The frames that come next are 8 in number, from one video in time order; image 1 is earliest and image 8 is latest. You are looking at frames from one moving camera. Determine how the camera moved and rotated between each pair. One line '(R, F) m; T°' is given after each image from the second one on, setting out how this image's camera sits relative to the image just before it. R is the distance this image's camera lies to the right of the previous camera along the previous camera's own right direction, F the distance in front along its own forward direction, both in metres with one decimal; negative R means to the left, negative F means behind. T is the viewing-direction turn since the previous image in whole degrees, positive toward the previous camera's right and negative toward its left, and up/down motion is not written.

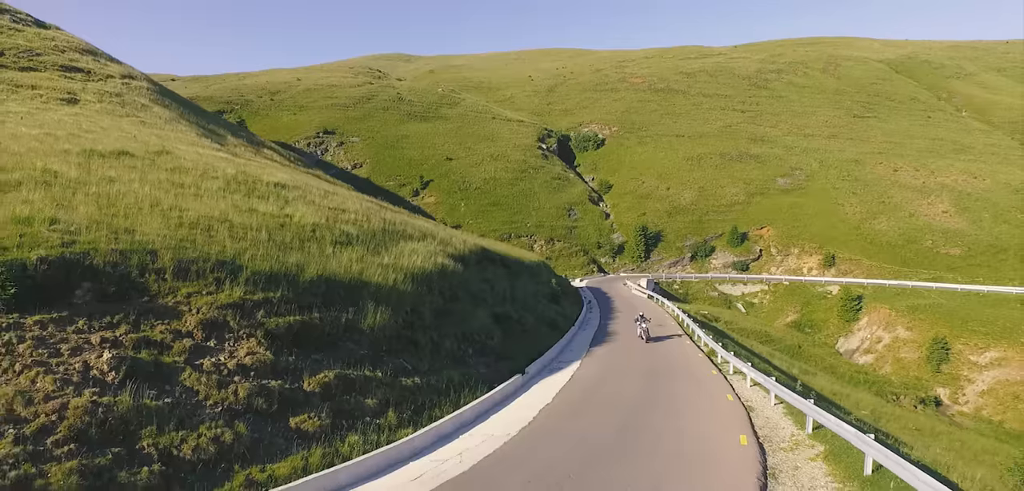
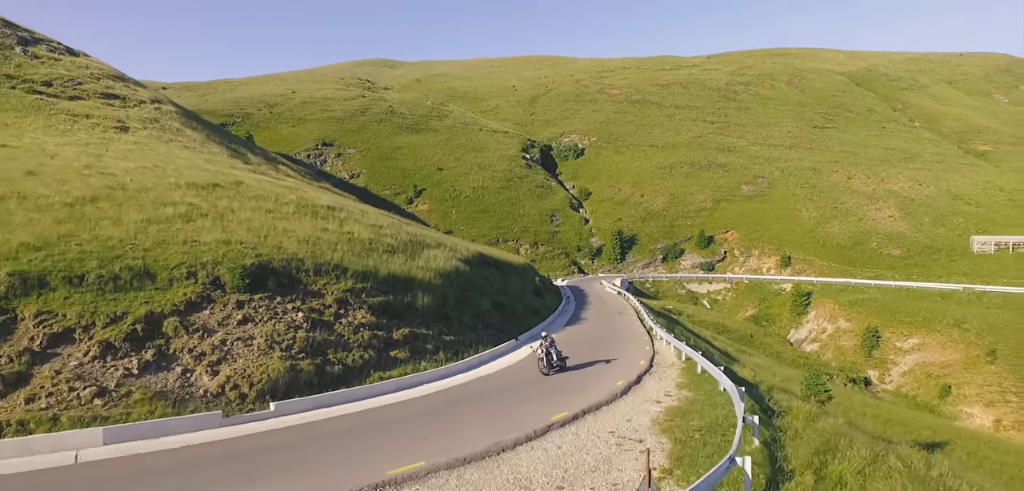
(-0.4, -6.6) m; +1°
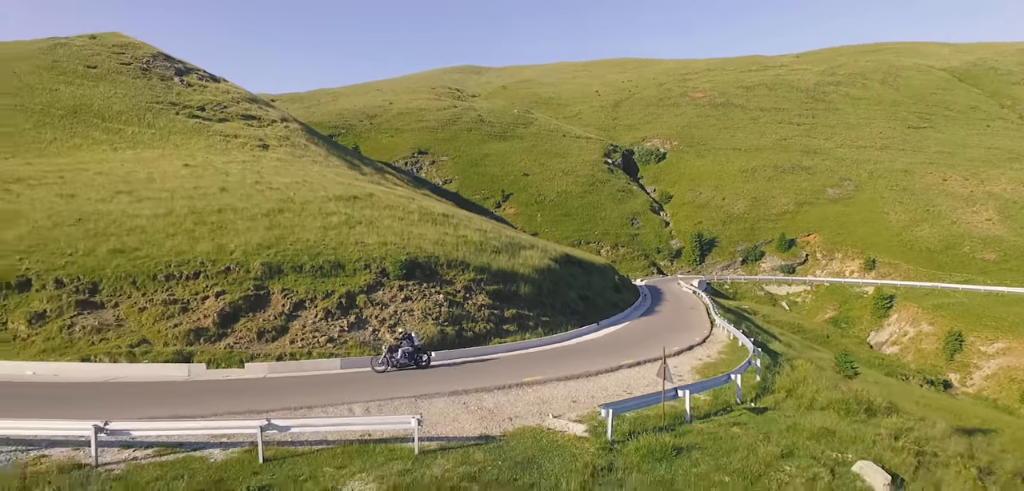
(-0.1, -4.9) m; -8°
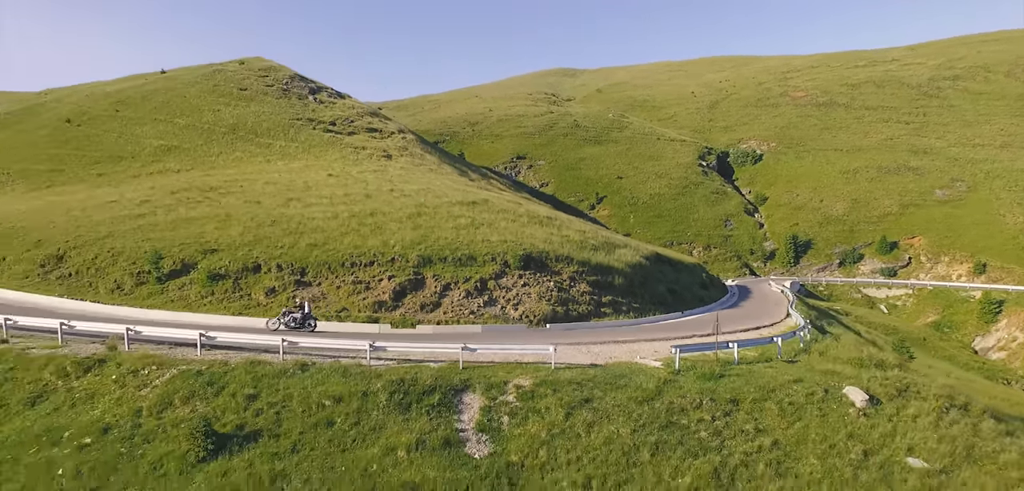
(-0.2, -4.8) m; -9°
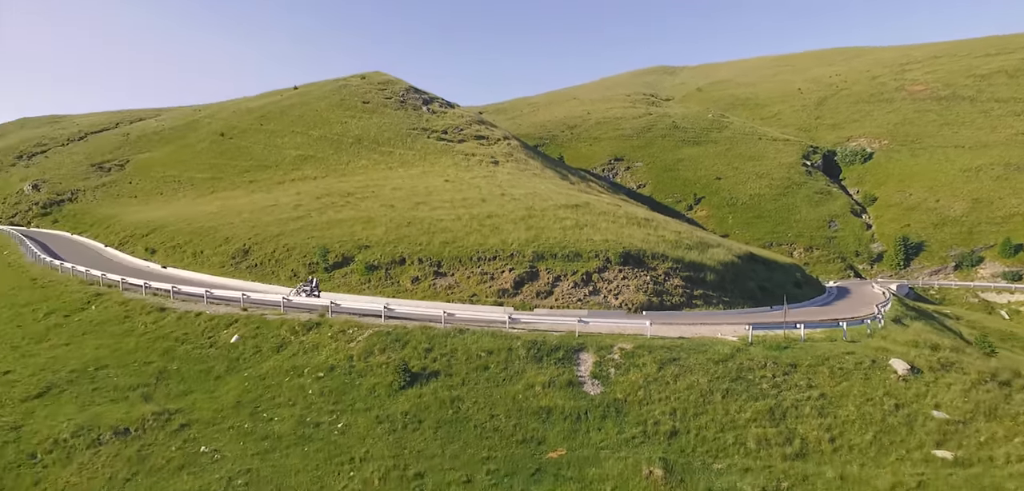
(-0.2, -4.0) m; -9°
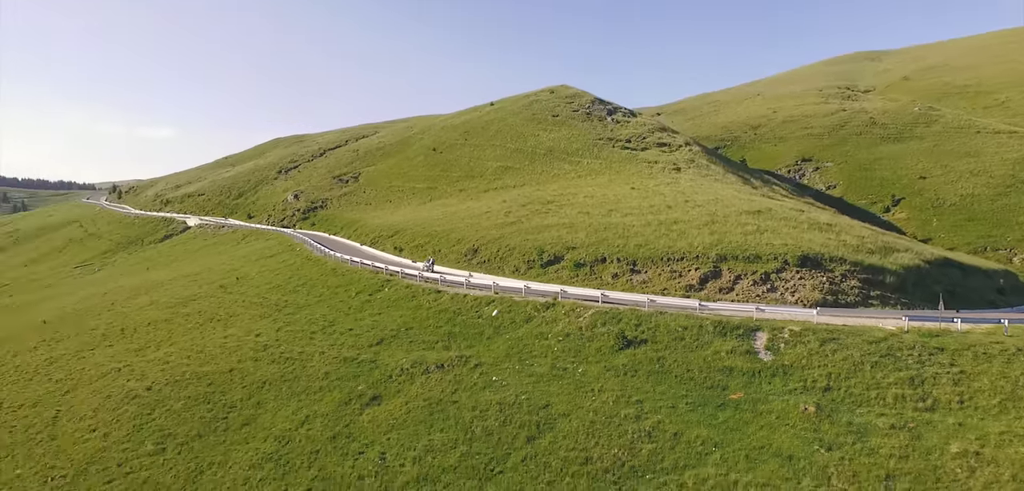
(-0.5, -6.1) m; -16°
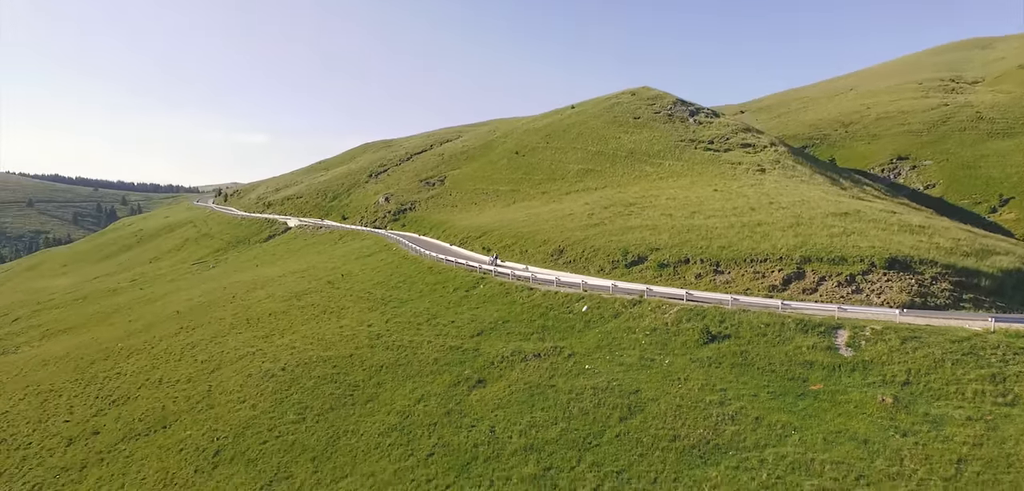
(-0.5, -2.3) m; -7°
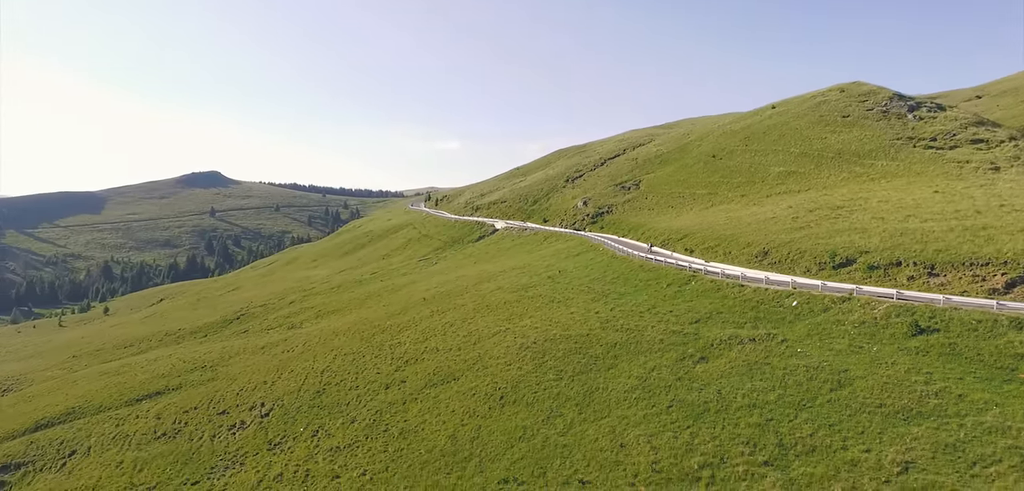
(-1.4, -6.3) m; -17°
